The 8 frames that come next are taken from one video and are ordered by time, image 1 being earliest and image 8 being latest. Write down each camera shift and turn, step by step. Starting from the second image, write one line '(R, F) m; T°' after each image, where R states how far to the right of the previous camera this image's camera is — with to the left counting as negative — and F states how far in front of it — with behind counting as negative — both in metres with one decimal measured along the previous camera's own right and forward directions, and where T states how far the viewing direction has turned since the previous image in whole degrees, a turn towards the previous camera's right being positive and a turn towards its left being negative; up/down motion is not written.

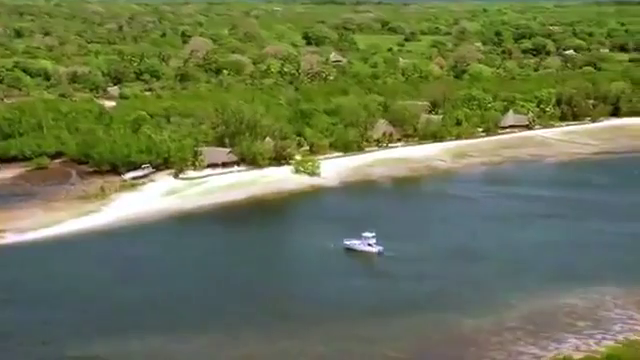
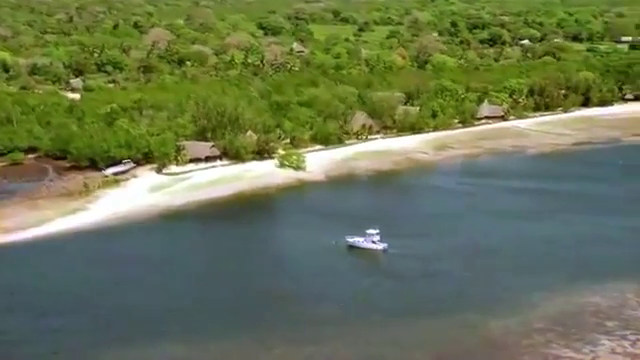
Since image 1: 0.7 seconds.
(-4.3, +1.7) m; +7°
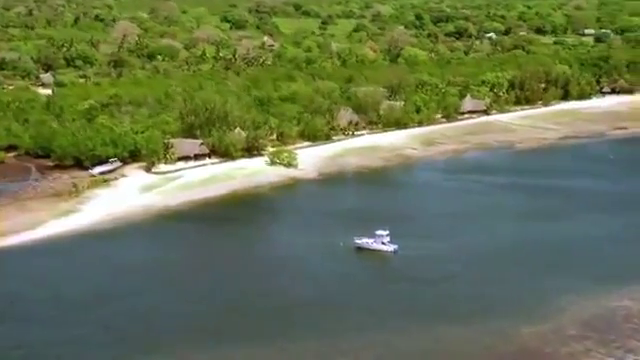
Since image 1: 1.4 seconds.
(-3.5, +1.8) m; +5°
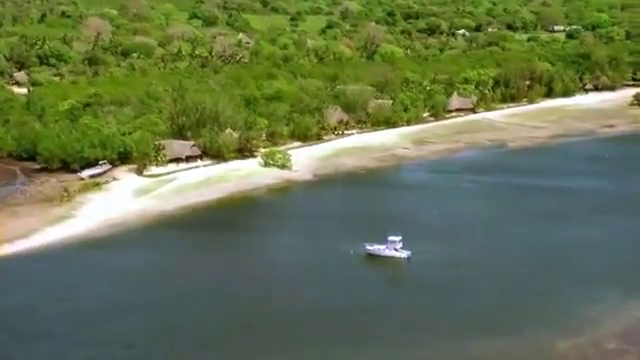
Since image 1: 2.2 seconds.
(-2.8, +1.8) m; +5°
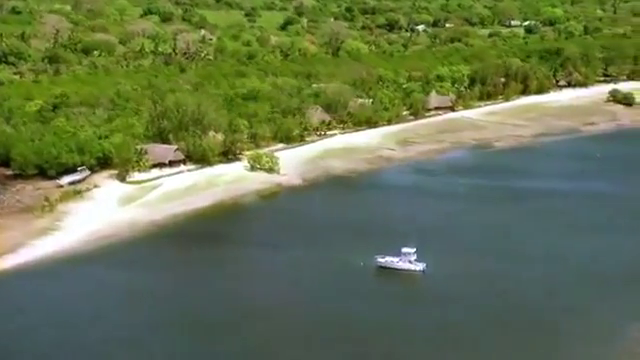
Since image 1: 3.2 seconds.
(-3.1, +2.5) m; +6°
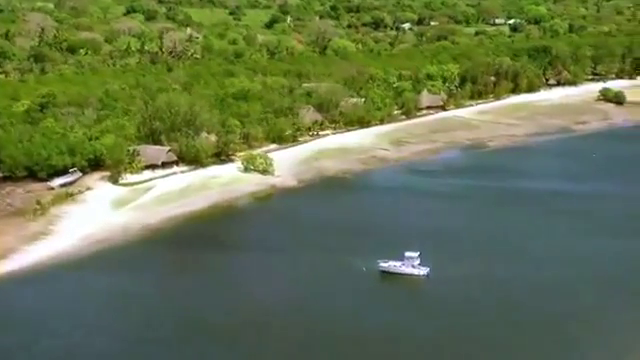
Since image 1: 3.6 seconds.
(-0.9, +0.8) m; +2°
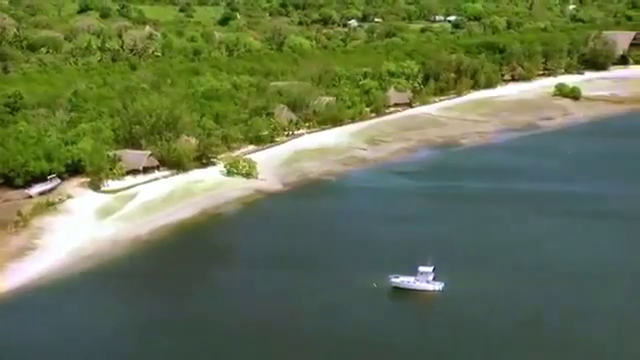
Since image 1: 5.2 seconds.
(-3.1, +1.4) m; +6°
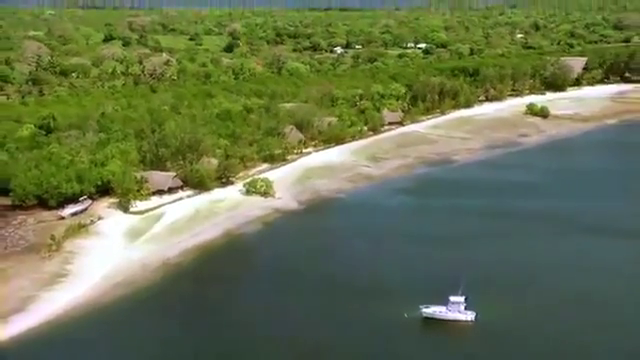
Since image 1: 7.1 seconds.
(-2.9, -3.3) m; +4°
